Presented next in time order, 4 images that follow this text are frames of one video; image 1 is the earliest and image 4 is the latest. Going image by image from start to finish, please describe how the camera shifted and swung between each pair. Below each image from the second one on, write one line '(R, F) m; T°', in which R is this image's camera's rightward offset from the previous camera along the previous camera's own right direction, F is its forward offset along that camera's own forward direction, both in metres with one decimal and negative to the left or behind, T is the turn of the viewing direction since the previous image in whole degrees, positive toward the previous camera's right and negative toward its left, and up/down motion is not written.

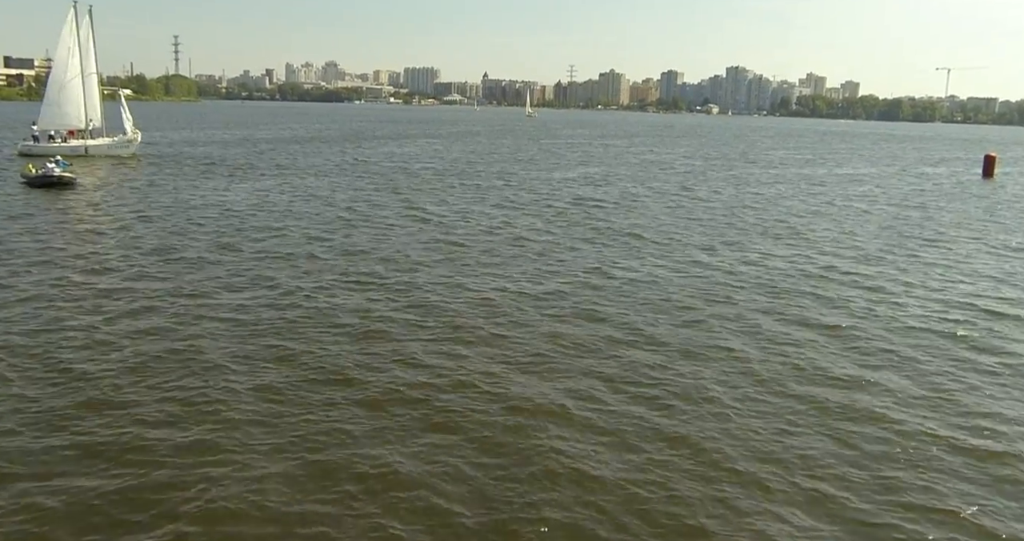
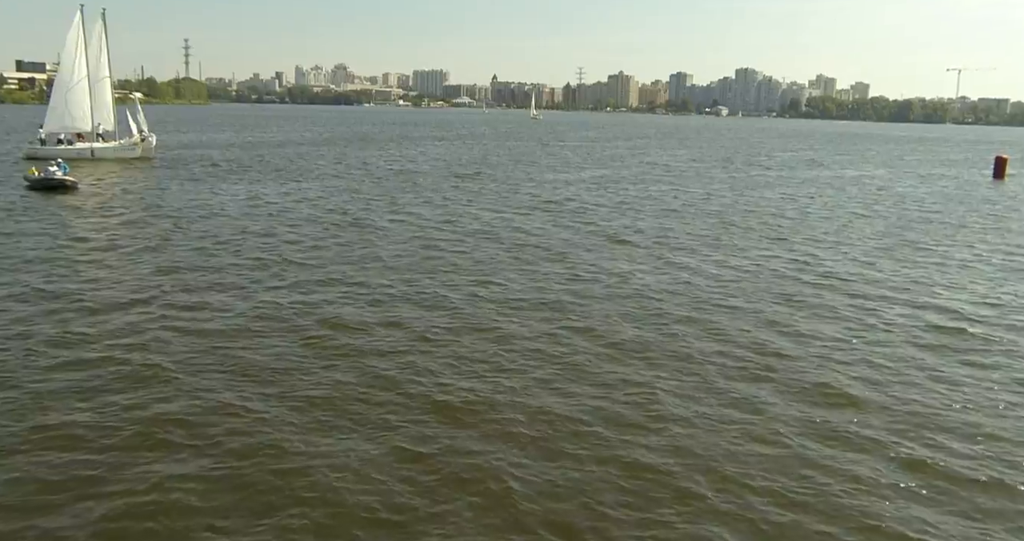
(+0.4, +0.9) m; -1°
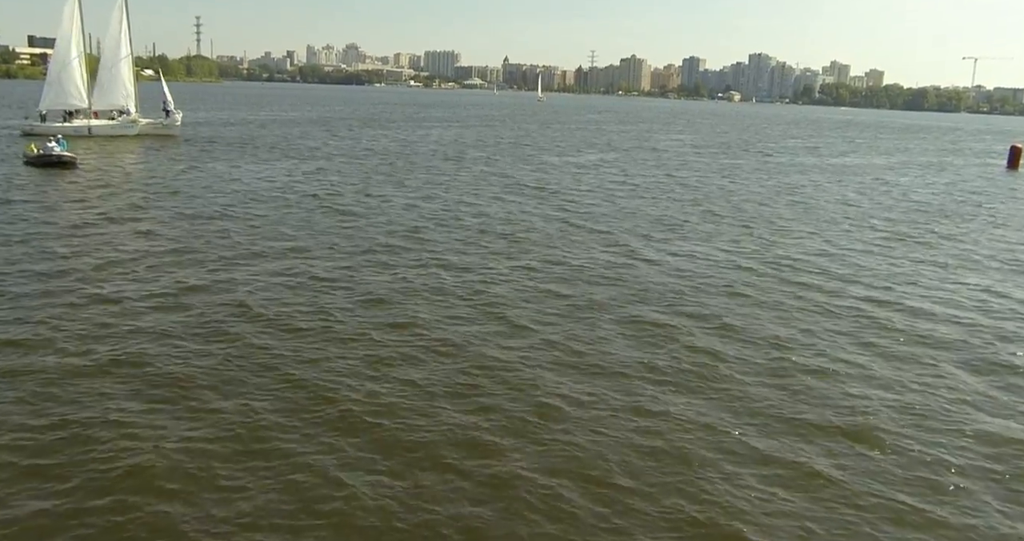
(-0.5, -1.1) m; -1°
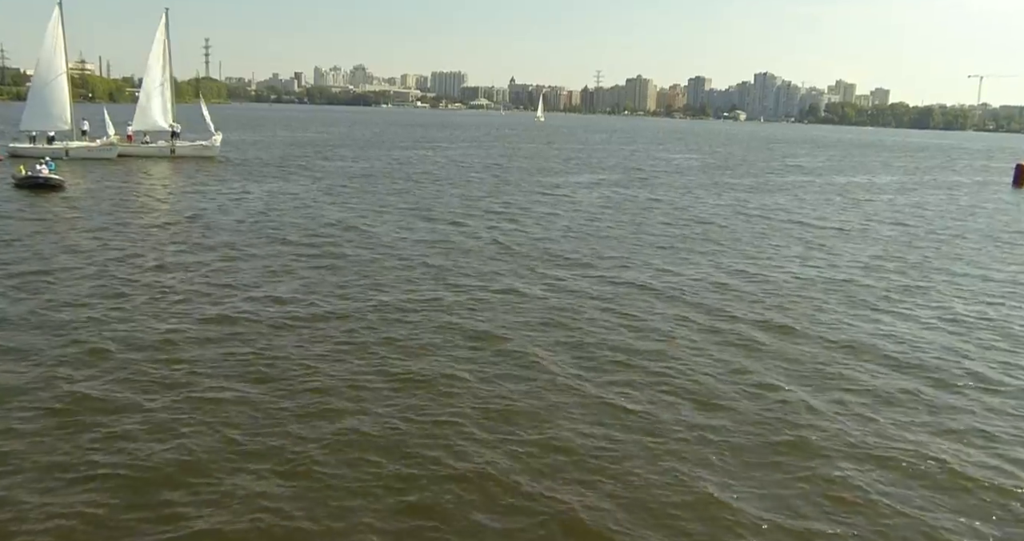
(+0.7, +0.3) m; 0°
